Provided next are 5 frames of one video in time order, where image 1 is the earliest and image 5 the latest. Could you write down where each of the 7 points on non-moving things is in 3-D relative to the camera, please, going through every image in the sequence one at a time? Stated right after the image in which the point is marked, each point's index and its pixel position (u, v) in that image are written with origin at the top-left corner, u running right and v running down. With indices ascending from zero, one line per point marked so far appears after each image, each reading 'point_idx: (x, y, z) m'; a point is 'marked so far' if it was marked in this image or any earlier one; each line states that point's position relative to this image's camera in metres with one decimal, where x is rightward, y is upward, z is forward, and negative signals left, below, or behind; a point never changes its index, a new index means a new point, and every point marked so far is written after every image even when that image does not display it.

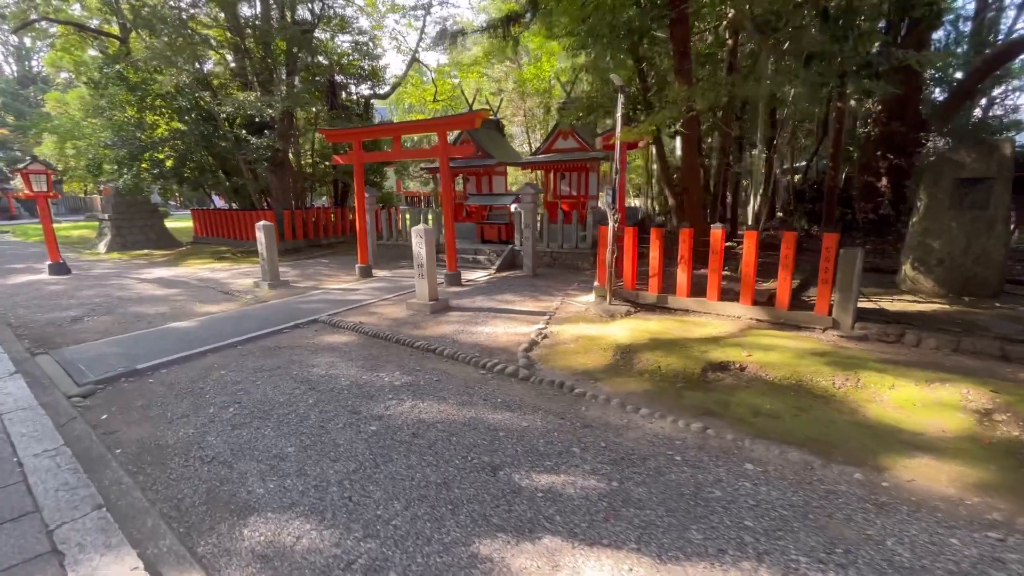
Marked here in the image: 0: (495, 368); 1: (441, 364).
0: (-0.2, -0.9, +5.1) m
1: (-0.8, -0.9, +5.3) m
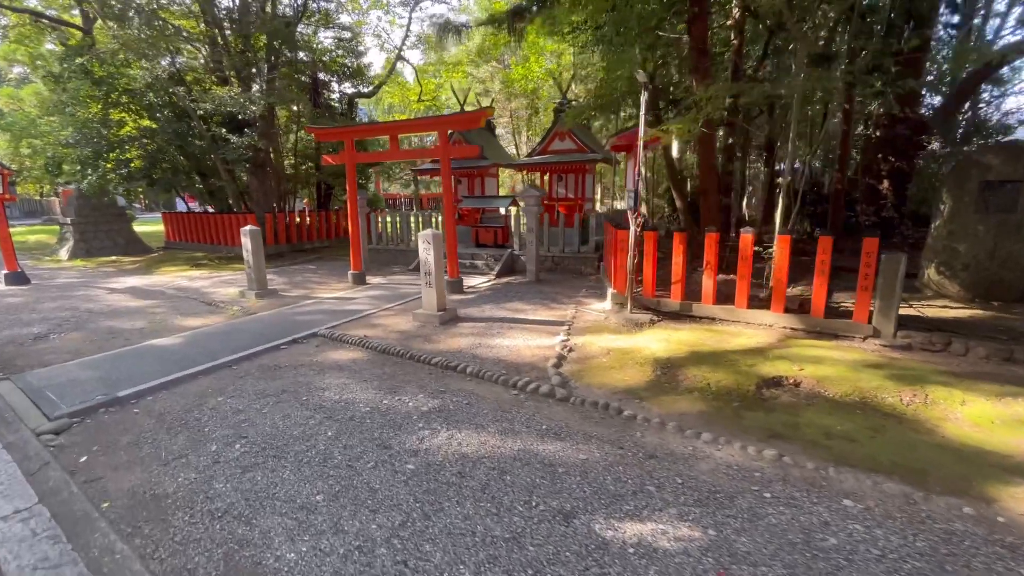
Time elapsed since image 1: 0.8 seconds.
0: (+0.2, -1.0, +4.7) m
1: (-0.5, -1.0, +4.9) m
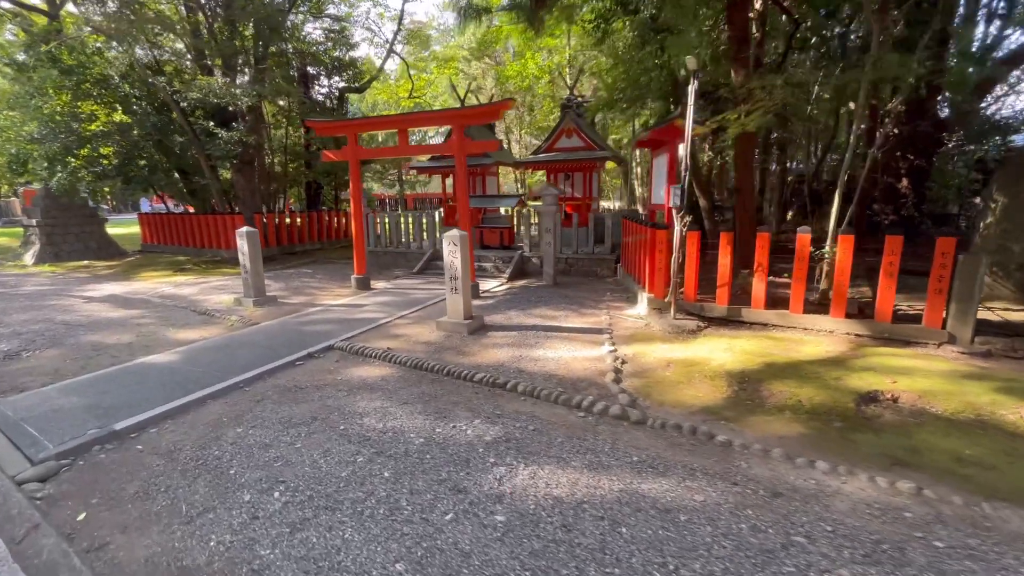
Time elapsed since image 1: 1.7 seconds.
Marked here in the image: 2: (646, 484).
0: (+0.7, -1.1, +4.1) m
1: (+0.1, -1.1, +4.3) m
2: (+0.9, -1.3, +3.0) m
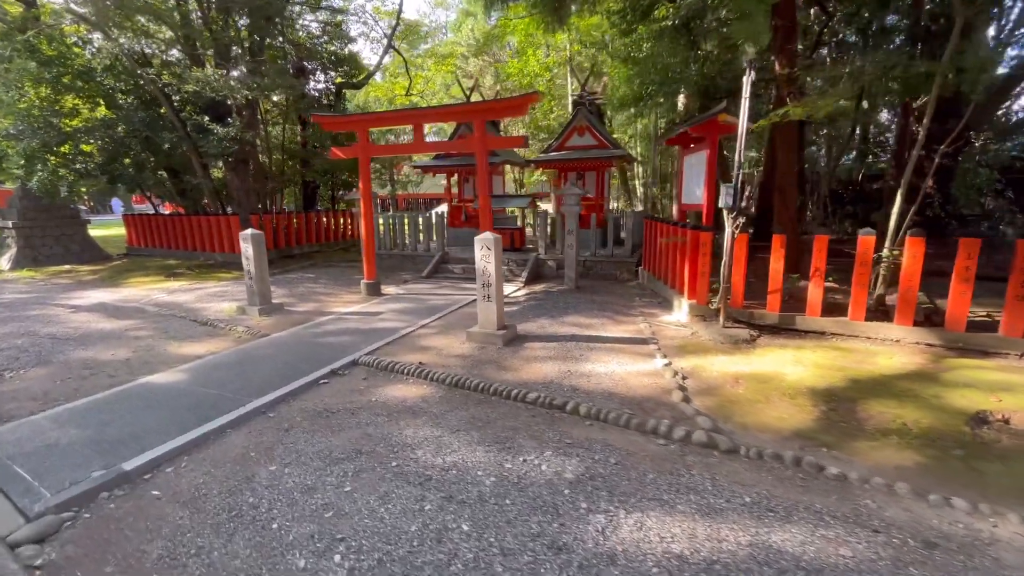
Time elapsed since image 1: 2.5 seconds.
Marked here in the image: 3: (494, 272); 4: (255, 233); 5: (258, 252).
0: (+1.3, -1.2, +3.7) m
1: (+0.6, -1.2, +3.8) m
2: (+1.5, -1.4, +2.6) m
3: (-0.2, +0.2, +5.8) m
4: (-4.1, +0.9, +7.4) m
5: (-4.1, +0.6, +7.4) m
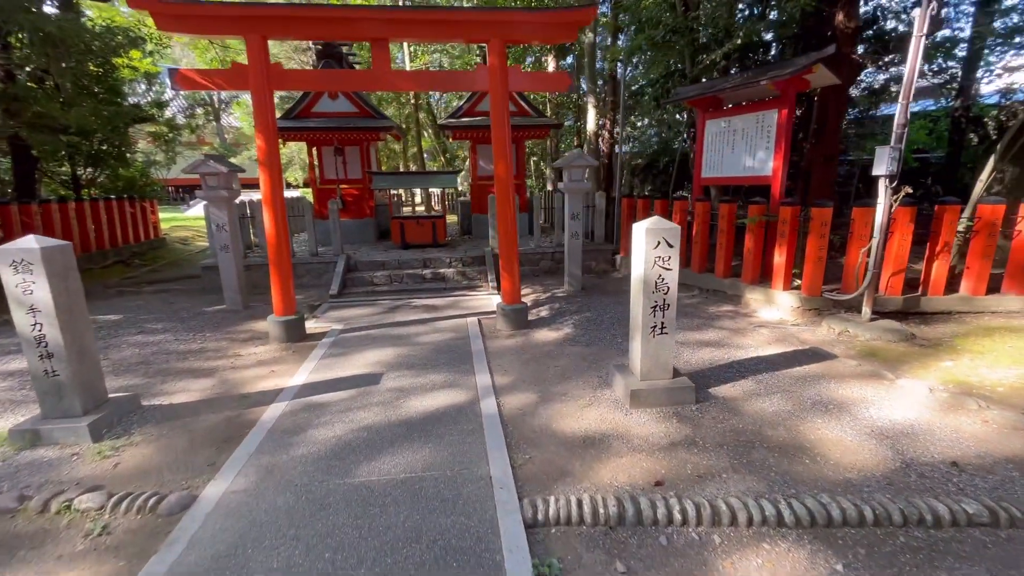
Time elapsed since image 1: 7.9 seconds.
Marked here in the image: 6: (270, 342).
0: (+3.7, -1.2, +2.3) m
1: (+3.0, -1.2, +2.1) m
2: (+4.4, -1.3, +1.4) m
3: (+1.2, 0.0, +3.4) m
4: (-3.0, +0.3, +3.0) m
5: (-2.9, 0.0, +3.1) m
6: (-2.7, -0.6, +5.1) m
